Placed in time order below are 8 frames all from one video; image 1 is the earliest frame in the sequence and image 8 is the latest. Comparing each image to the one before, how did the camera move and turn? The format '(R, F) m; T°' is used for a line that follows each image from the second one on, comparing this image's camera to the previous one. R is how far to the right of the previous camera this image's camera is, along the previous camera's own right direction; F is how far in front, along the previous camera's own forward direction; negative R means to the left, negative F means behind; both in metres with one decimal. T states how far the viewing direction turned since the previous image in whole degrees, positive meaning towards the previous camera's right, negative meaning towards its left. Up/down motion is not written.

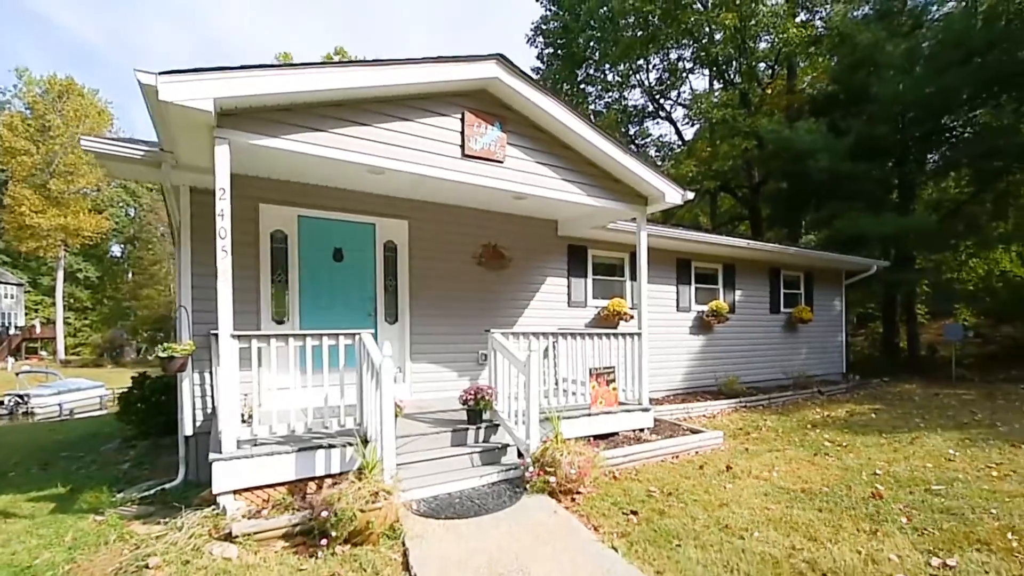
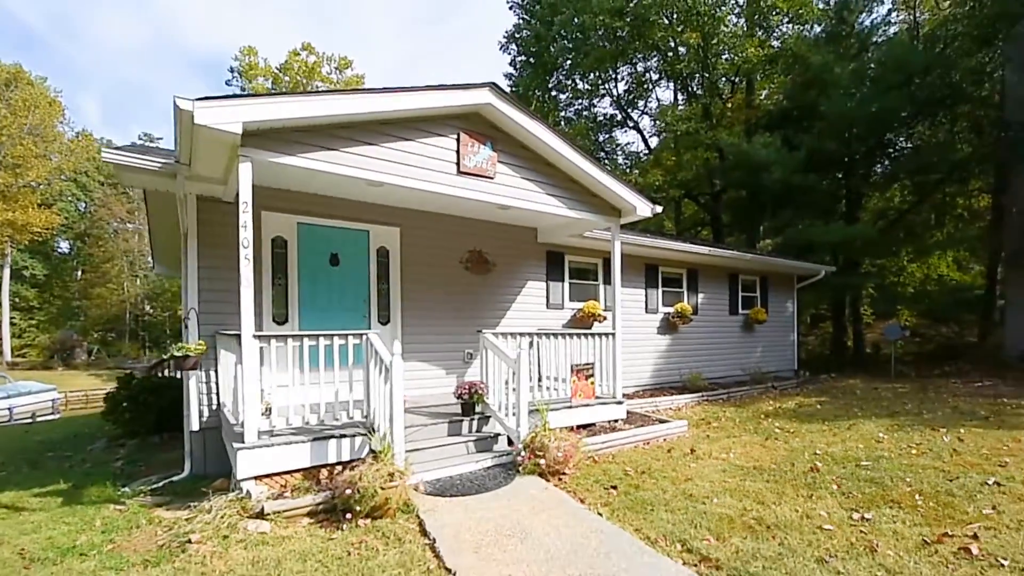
(-0.2, -0.5) m; +4°
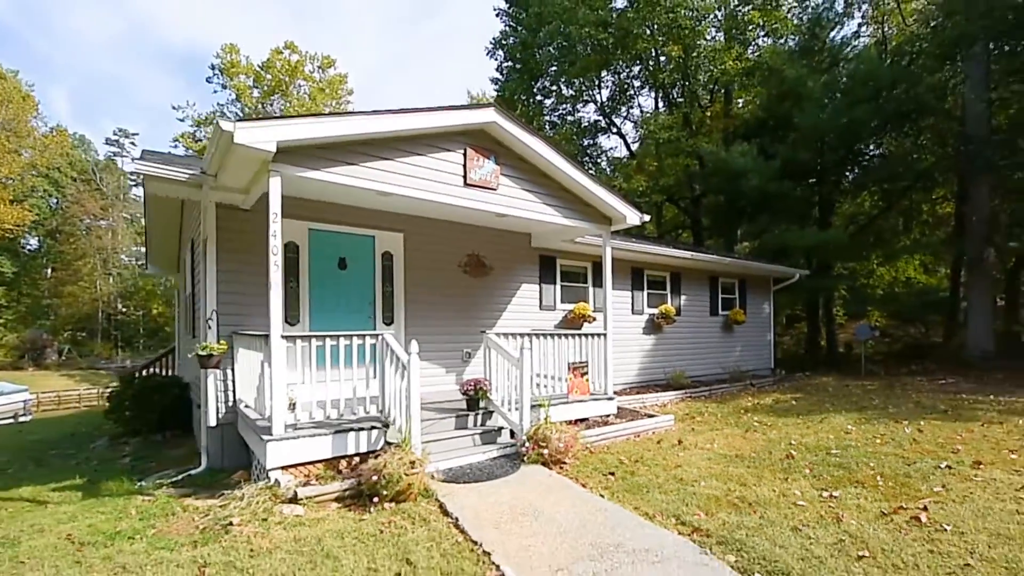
(-0.2, -0.4) m; +2°
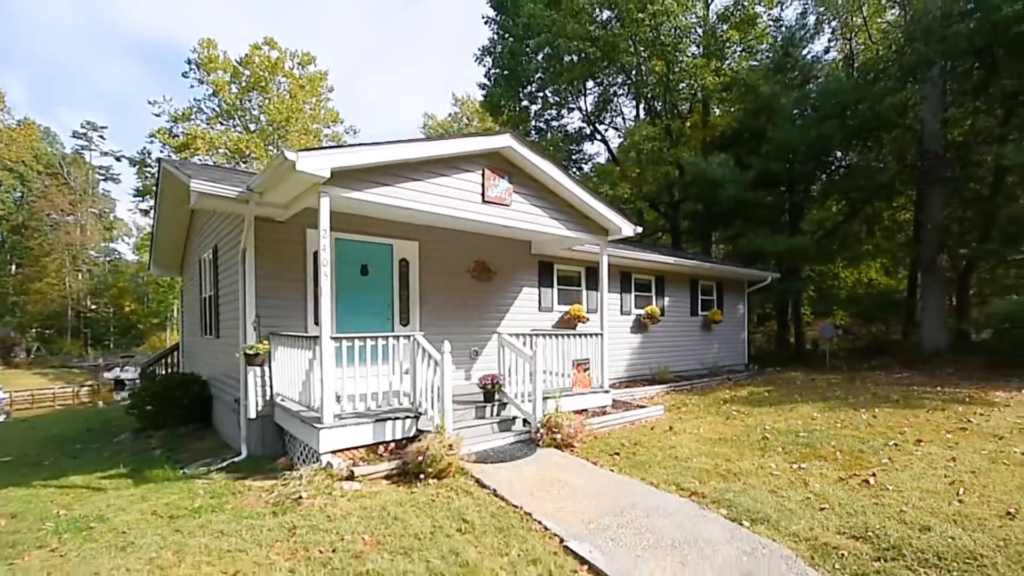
(-0.4, -0.7) m; +3°
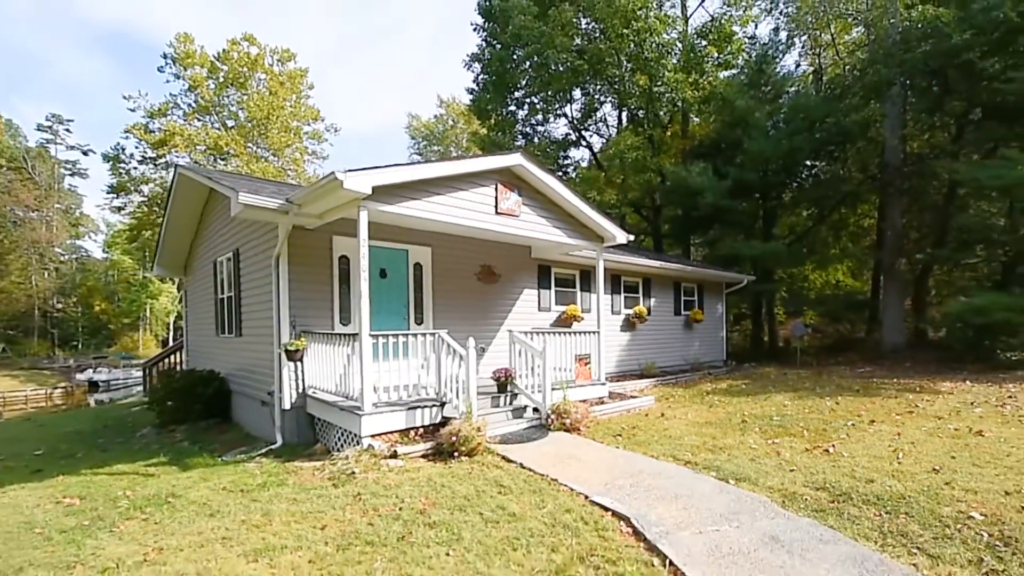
(-0.4, -0.7) m; +2°
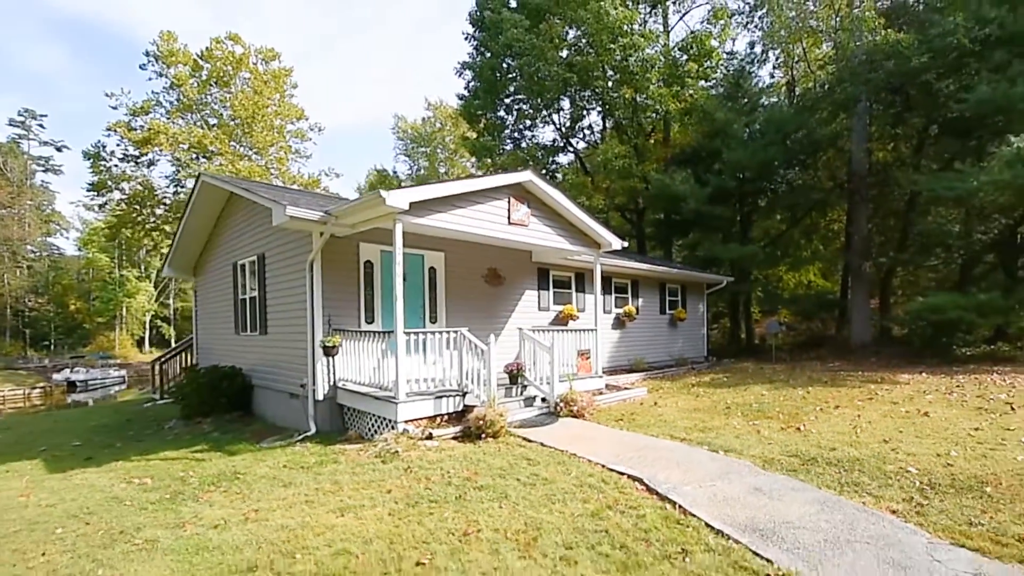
(-0.5, -0.8) m; +2°
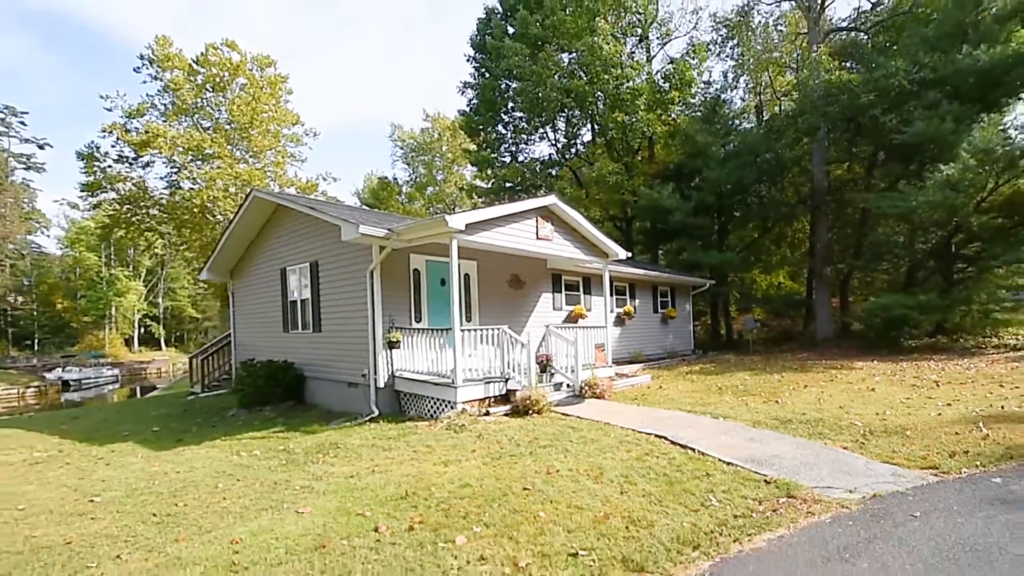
(-0.8, -1.4) m; +2°
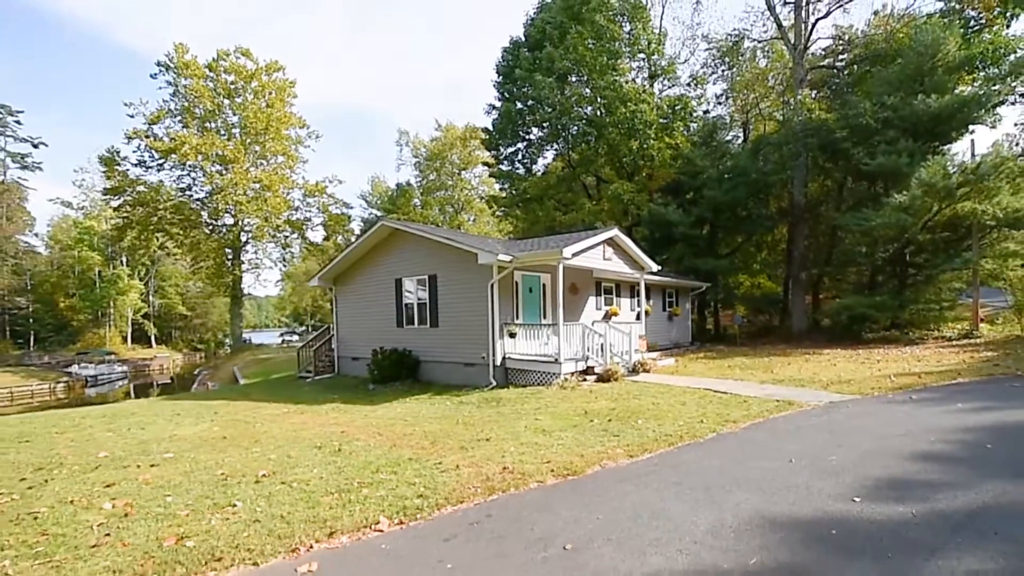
(-2.7, -4.1) m; +3°
